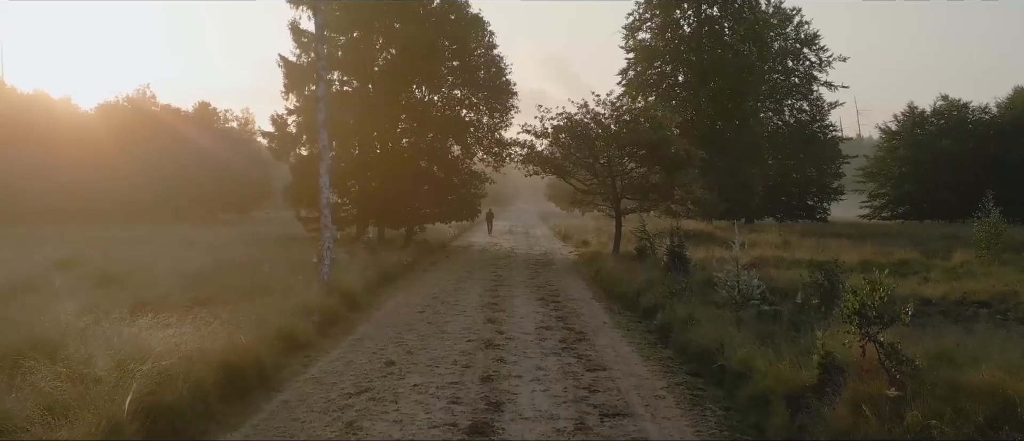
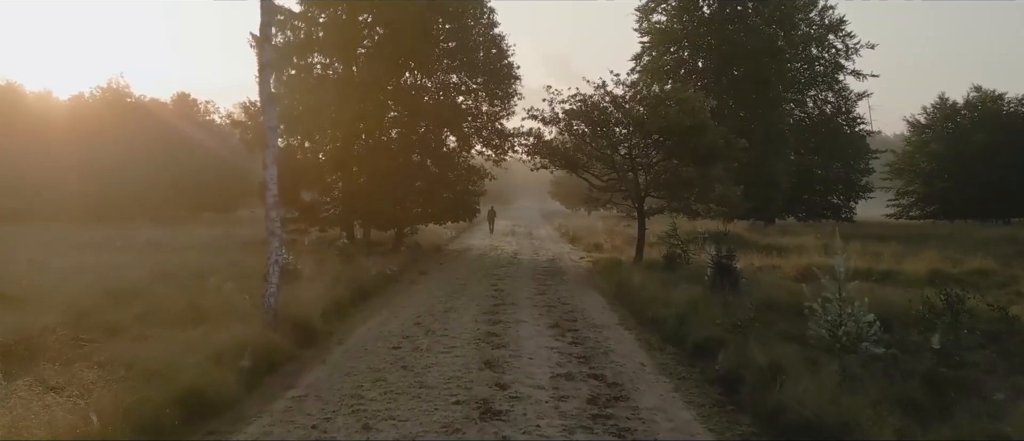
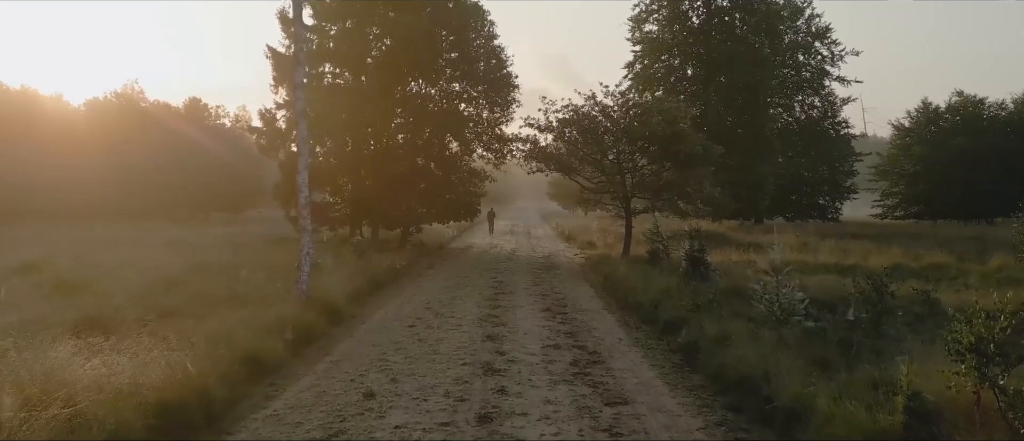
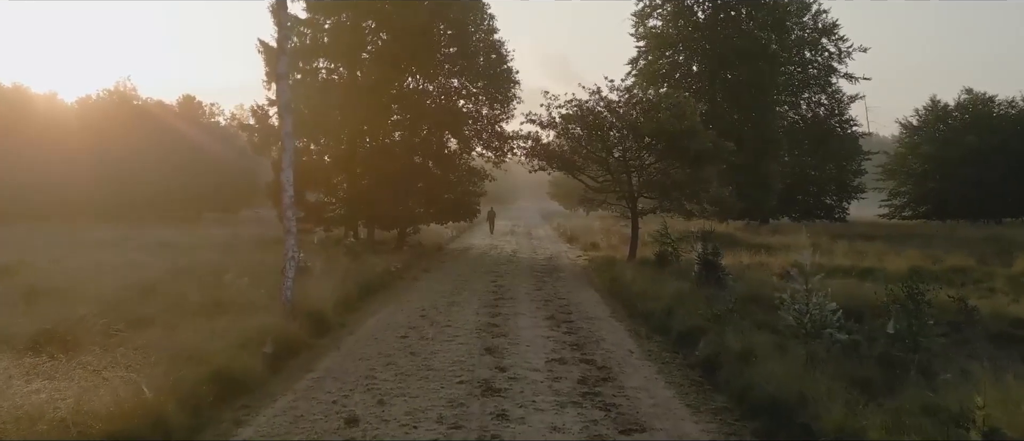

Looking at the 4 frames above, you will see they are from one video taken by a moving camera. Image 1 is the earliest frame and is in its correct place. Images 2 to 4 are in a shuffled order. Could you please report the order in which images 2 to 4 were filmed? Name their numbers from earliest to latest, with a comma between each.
3, 4, 2
